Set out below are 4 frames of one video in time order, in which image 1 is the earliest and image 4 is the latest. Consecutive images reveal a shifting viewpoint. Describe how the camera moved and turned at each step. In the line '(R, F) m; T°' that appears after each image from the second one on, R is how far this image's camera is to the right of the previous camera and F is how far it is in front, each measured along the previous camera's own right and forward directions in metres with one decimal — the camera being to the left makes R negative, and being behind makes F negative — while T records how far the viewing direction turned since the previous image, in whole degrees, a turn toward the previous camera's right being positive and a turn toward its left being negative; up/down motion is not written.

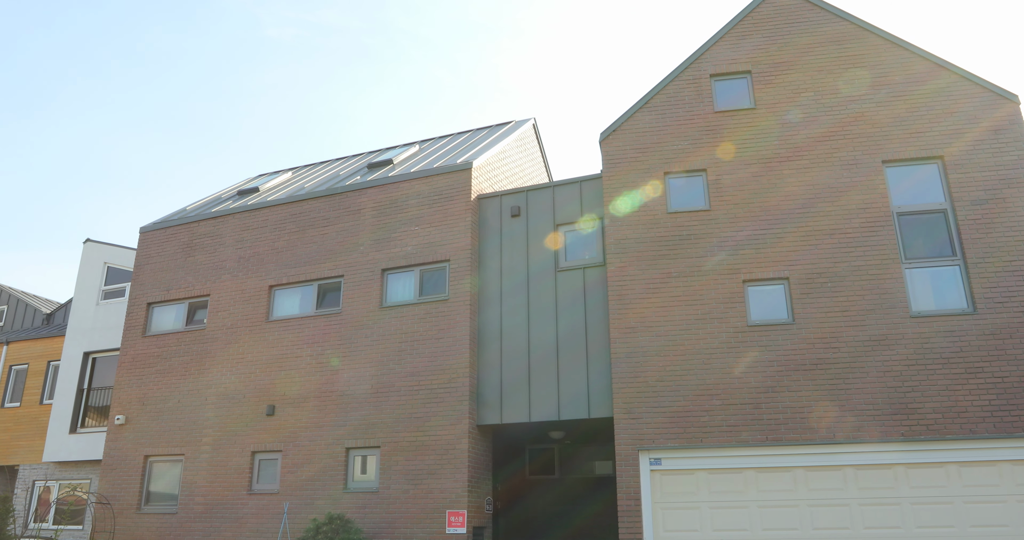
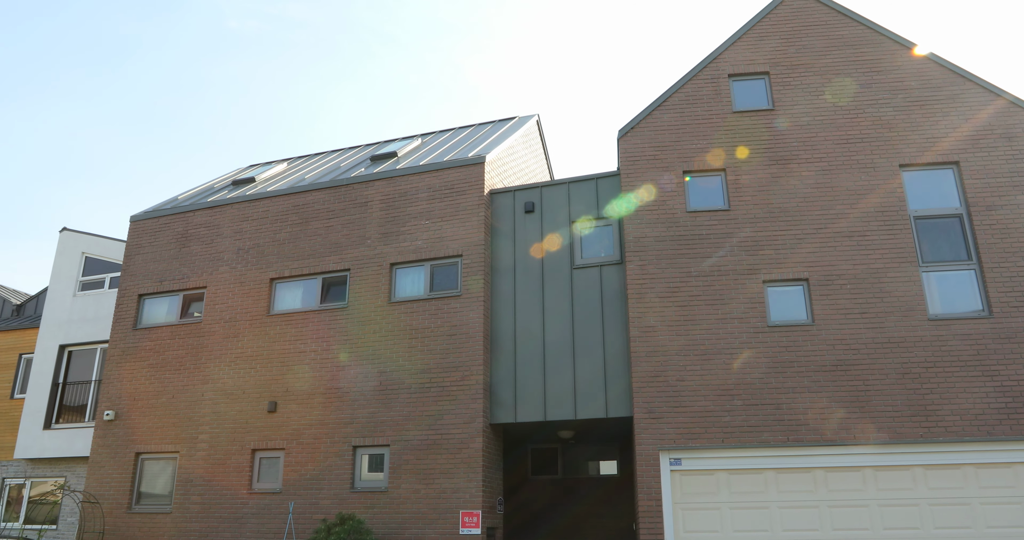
(-0.8, +0.2) m; +3°
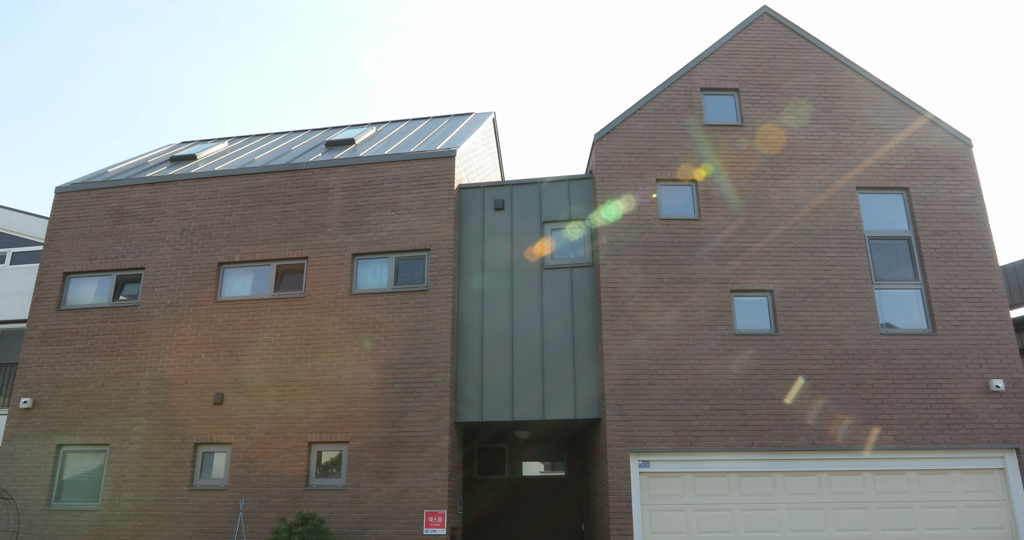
(-1.1, +0.2) m; +8°
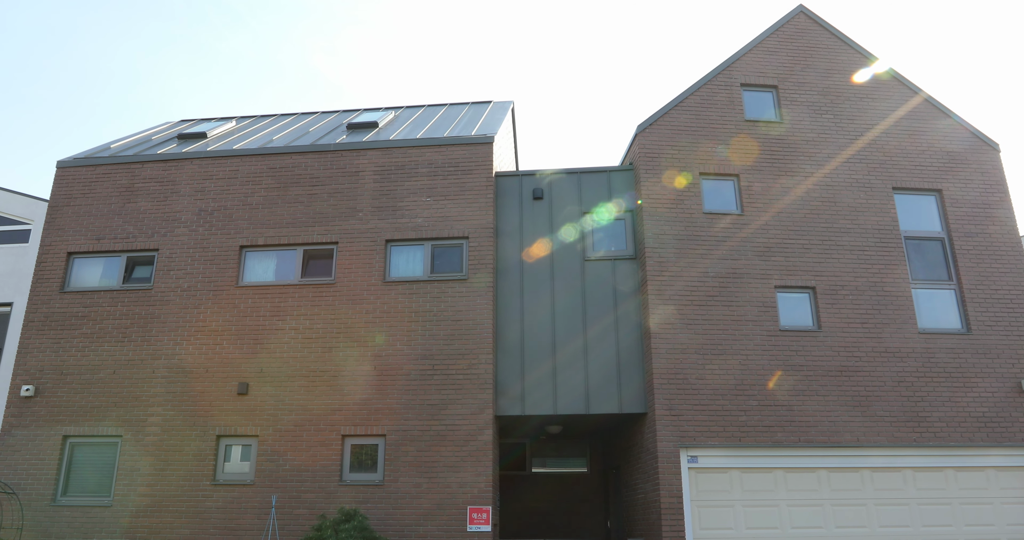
(-1.4, +0.3) m; +4°
